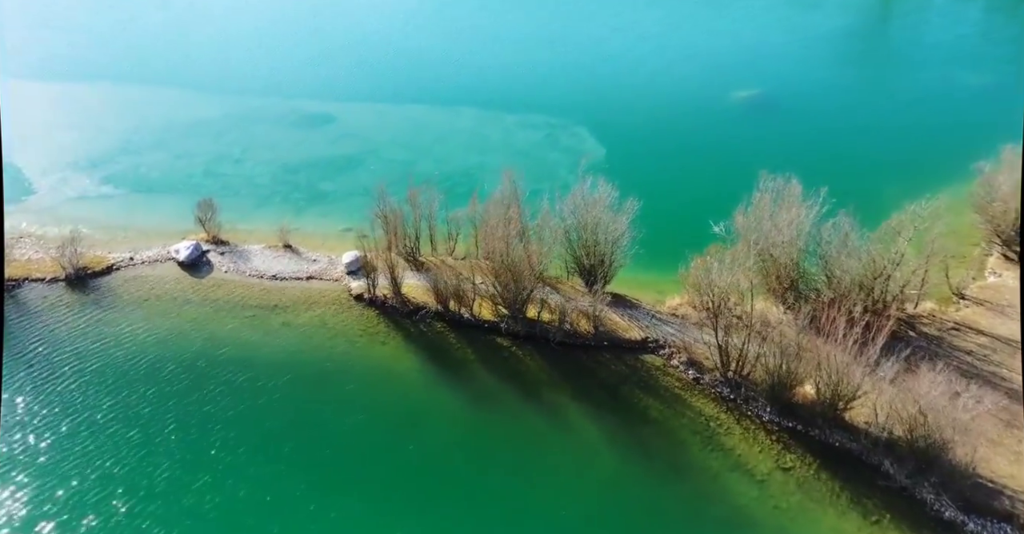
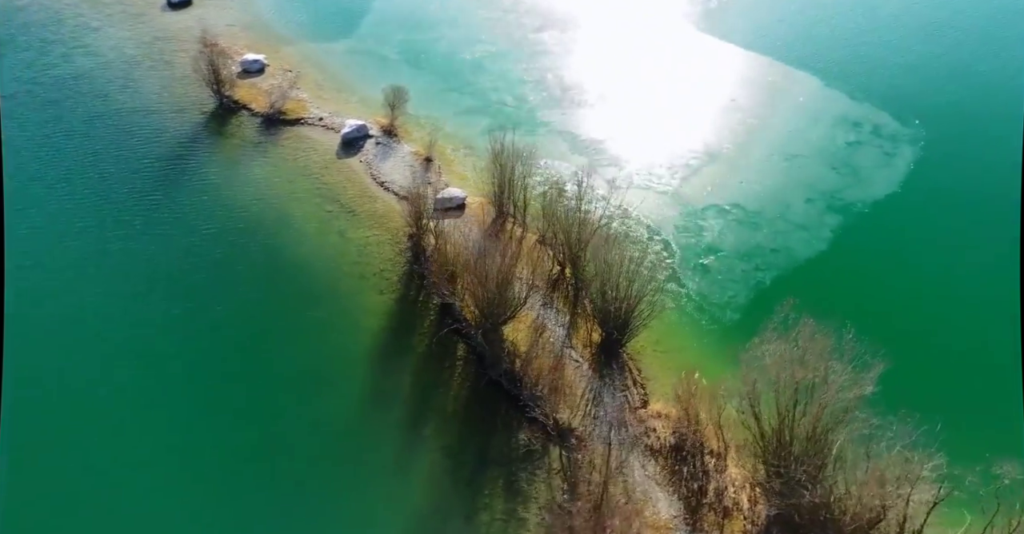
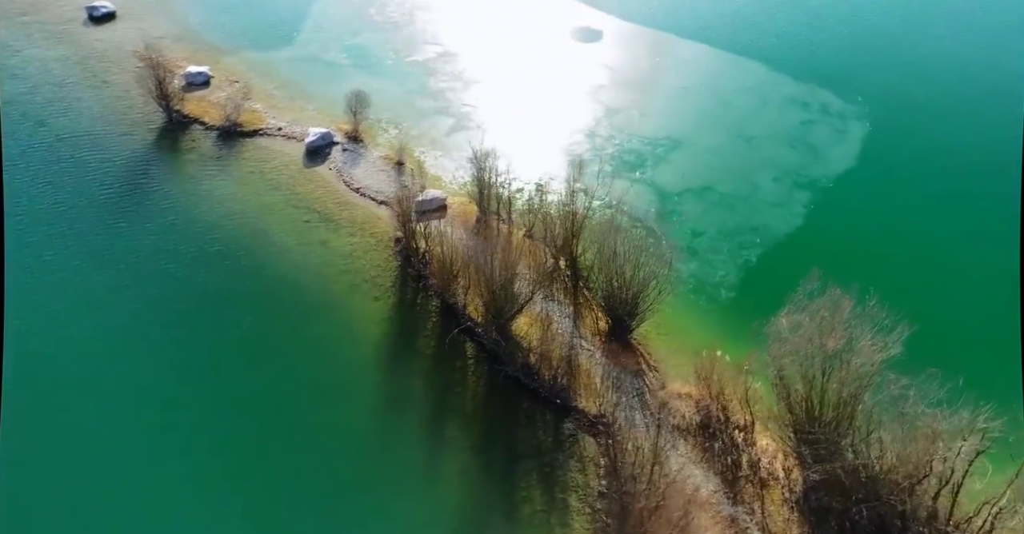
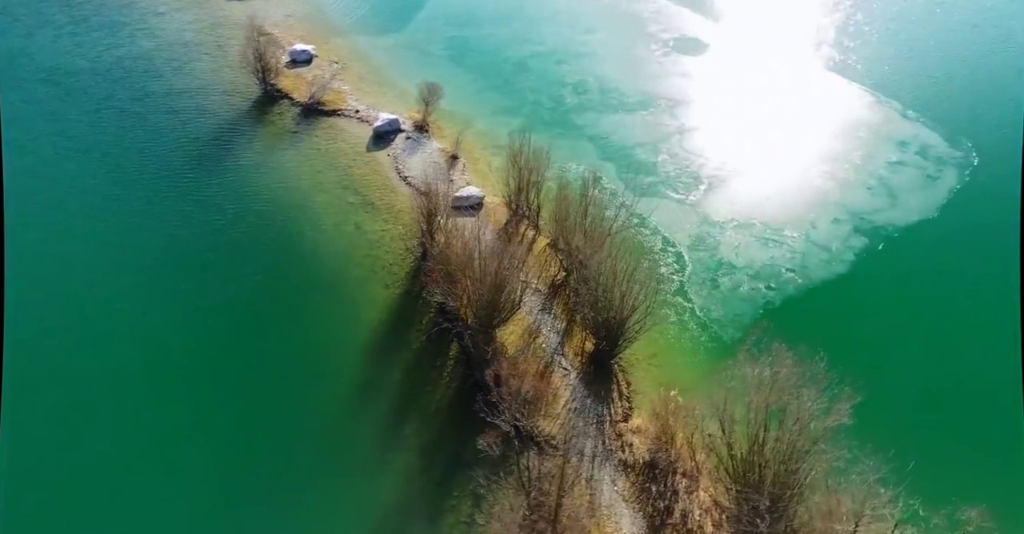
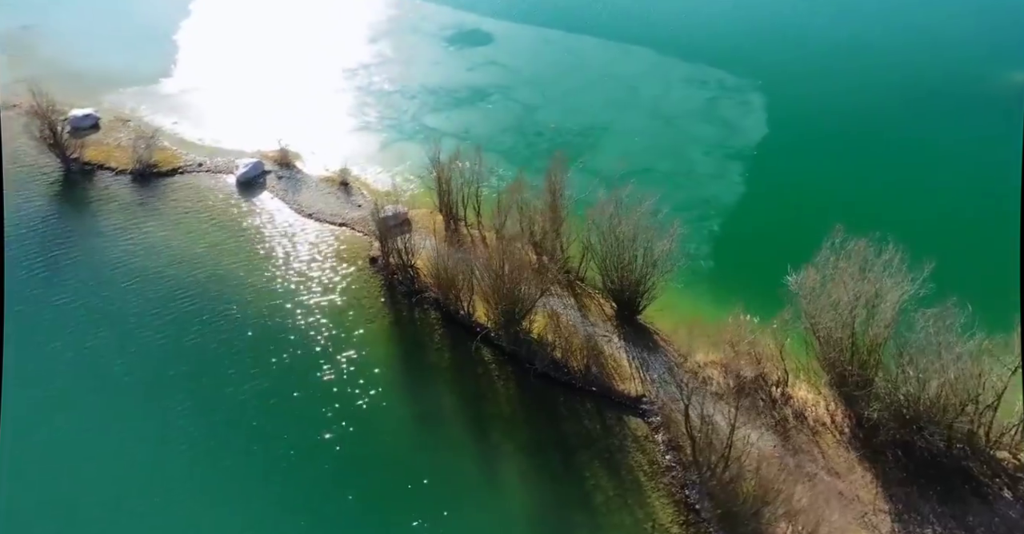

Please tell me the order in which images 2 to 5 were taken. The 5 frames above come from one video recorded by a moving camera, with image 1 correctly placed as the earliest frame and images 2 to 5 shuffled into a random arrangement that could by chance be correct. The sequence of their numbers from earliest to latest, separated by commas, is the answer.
5, 3, 2, 4
